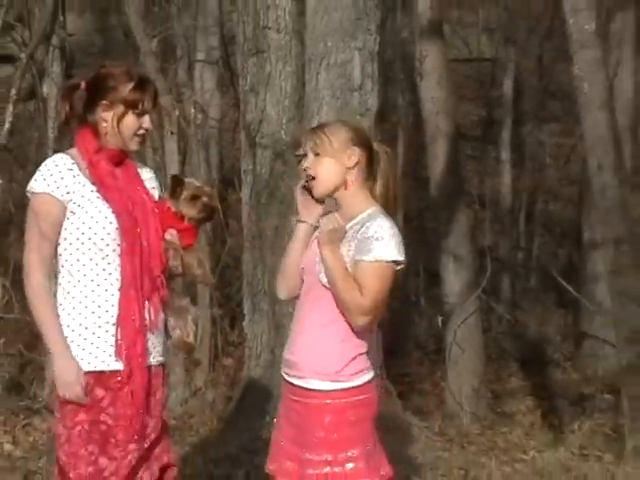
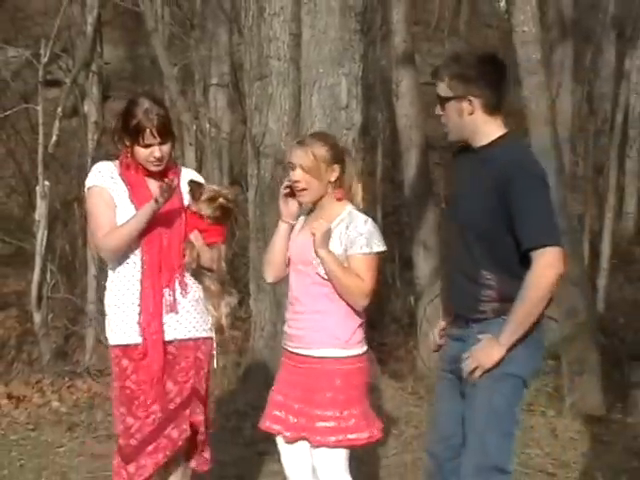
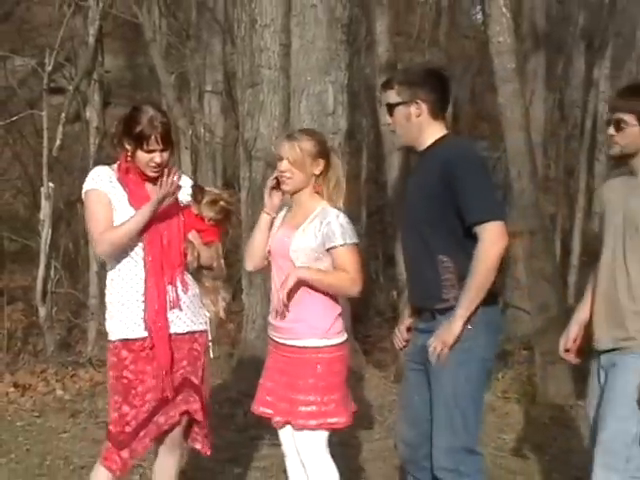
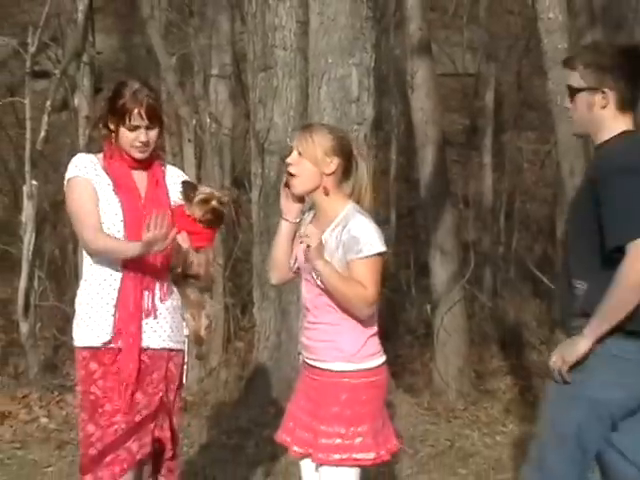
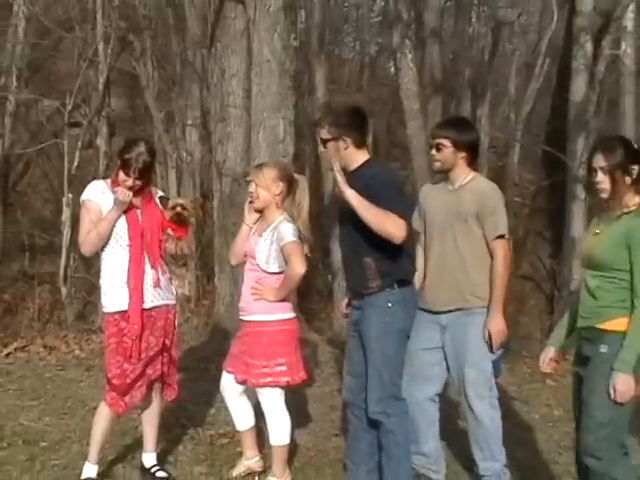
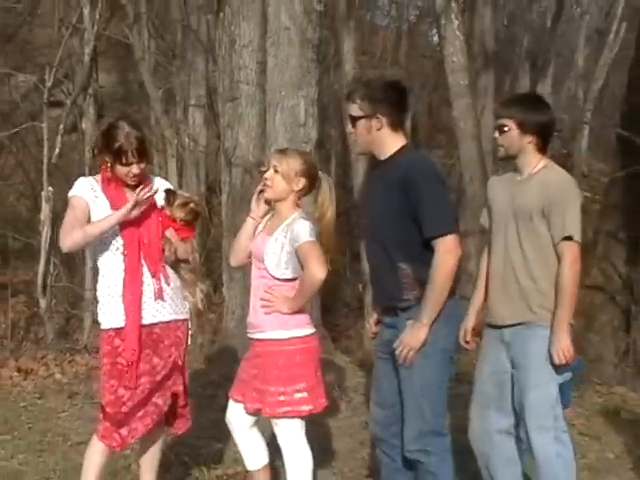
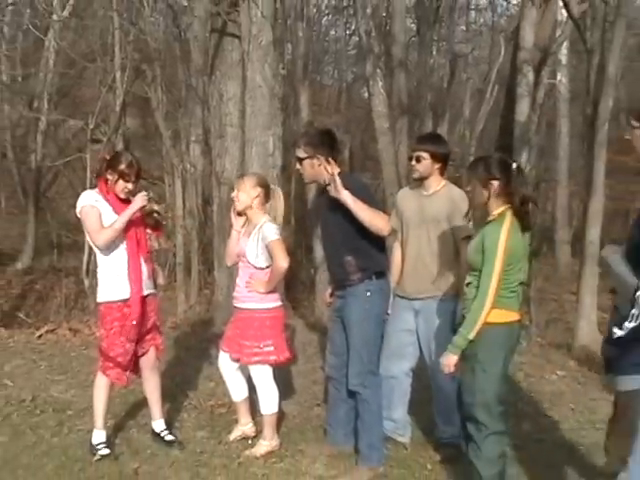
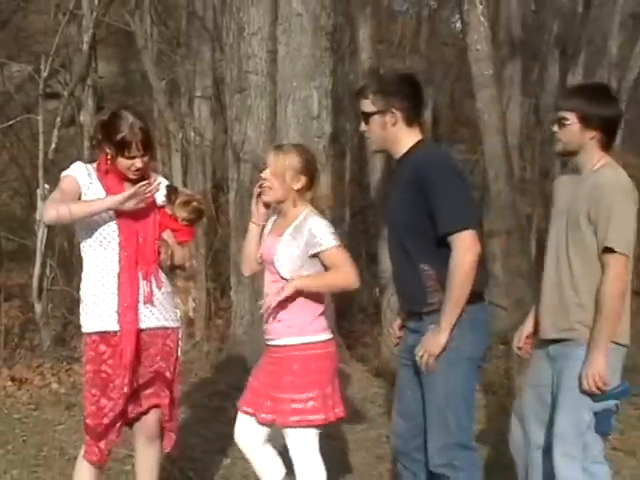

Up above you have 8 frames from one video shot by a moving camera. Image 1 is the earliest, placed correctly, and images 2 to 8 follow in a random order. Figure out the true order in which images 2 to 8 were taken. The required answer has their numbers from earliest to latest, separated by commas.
4, 2, 3, 8, 6, 5, 7
